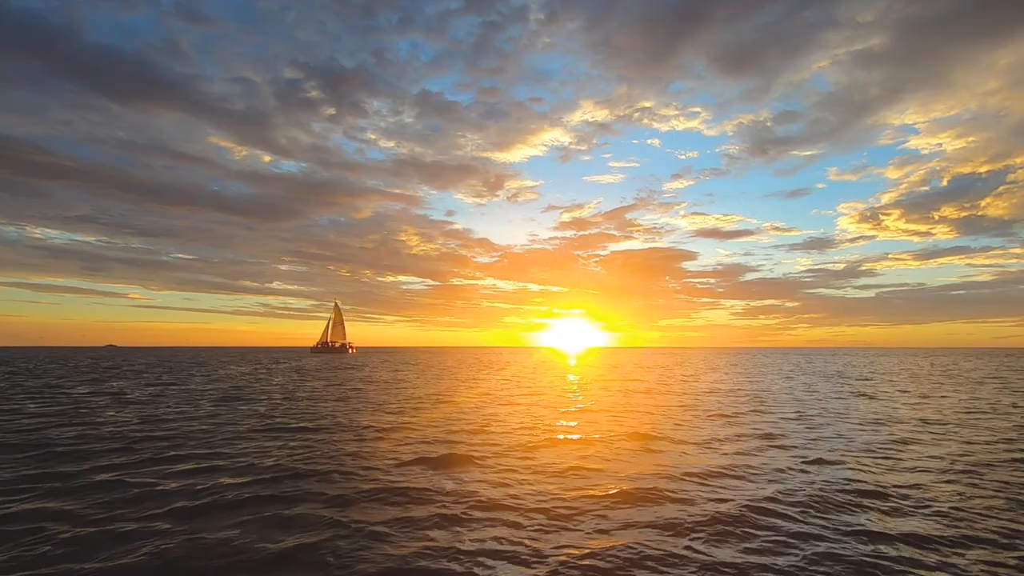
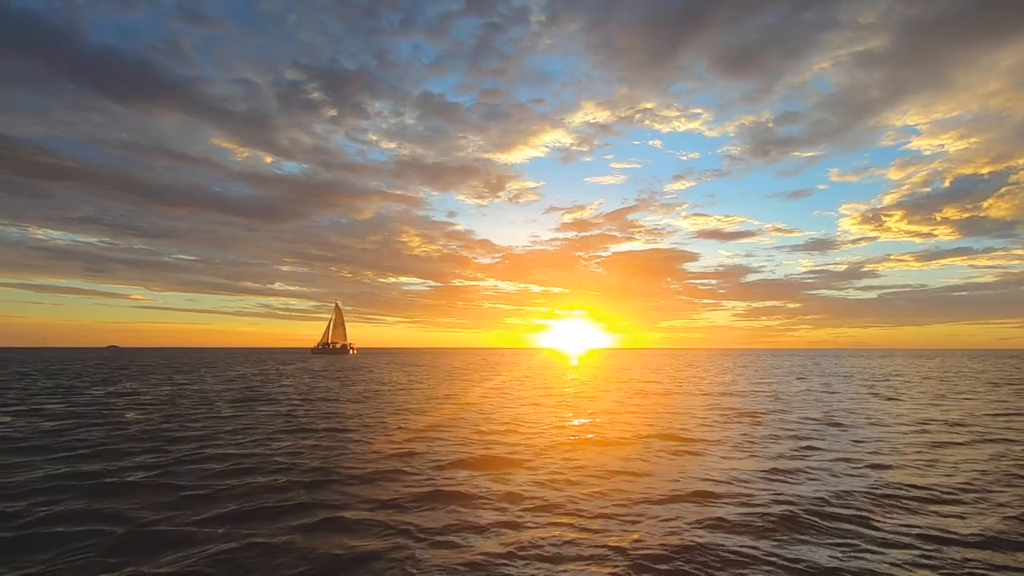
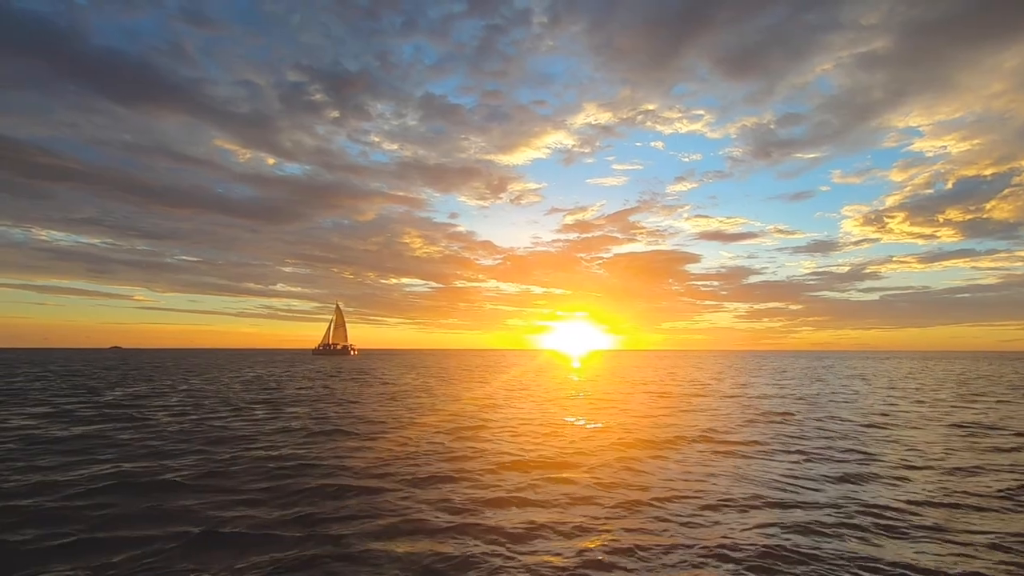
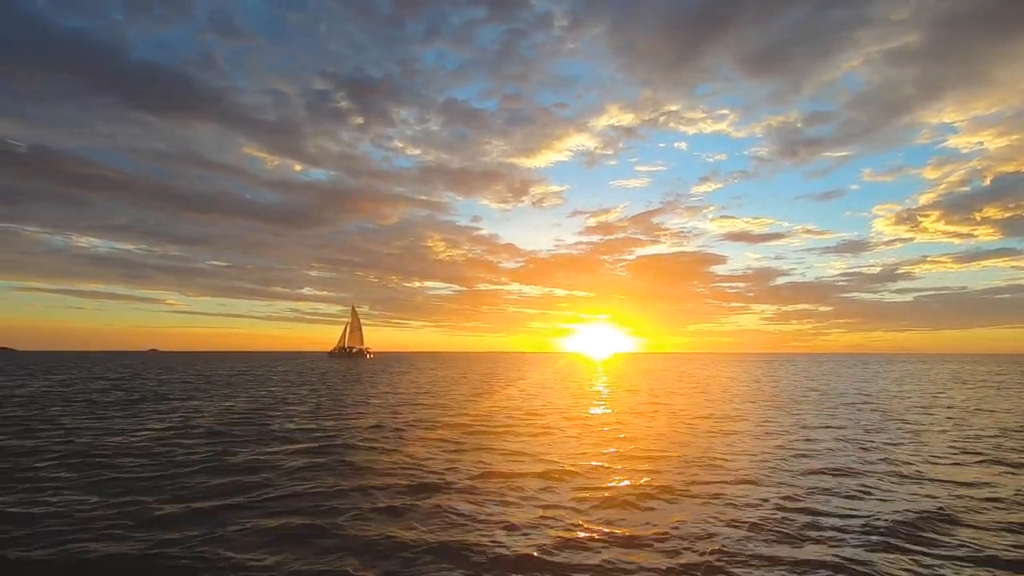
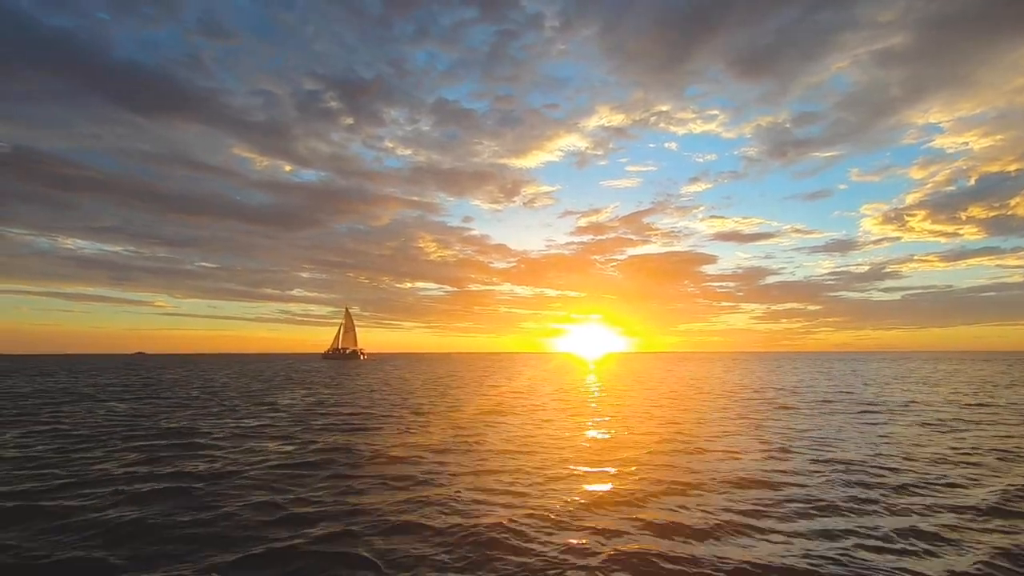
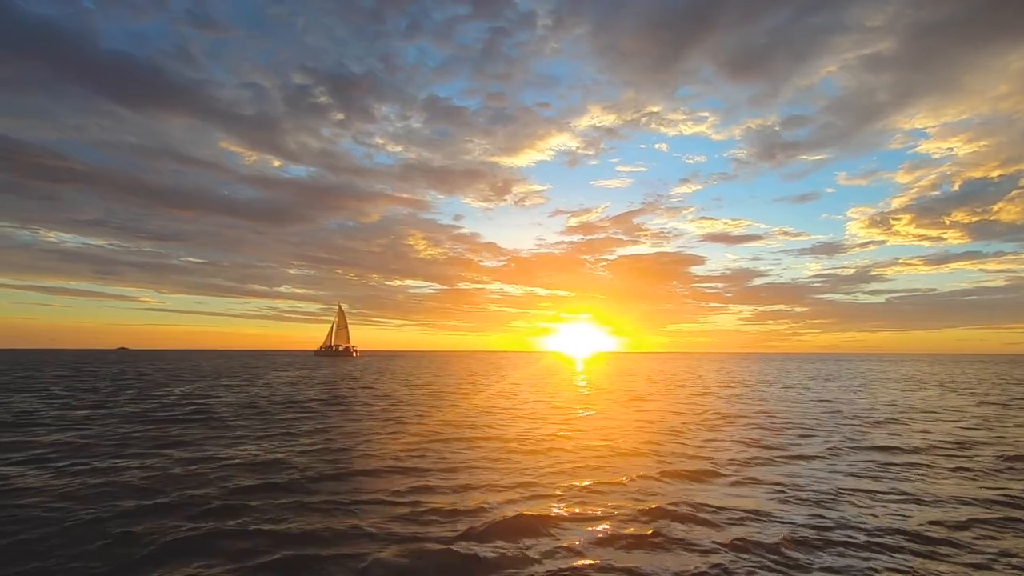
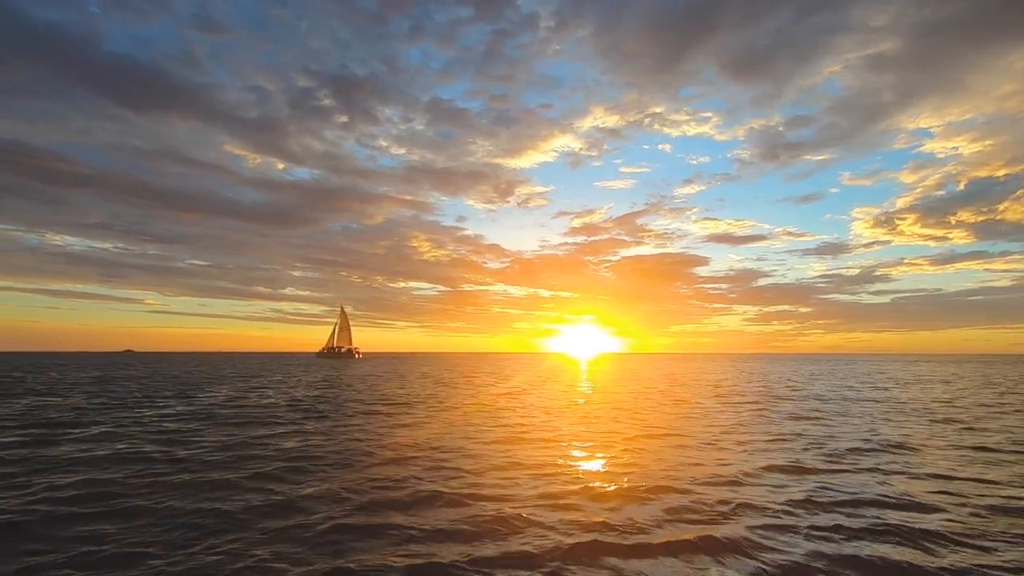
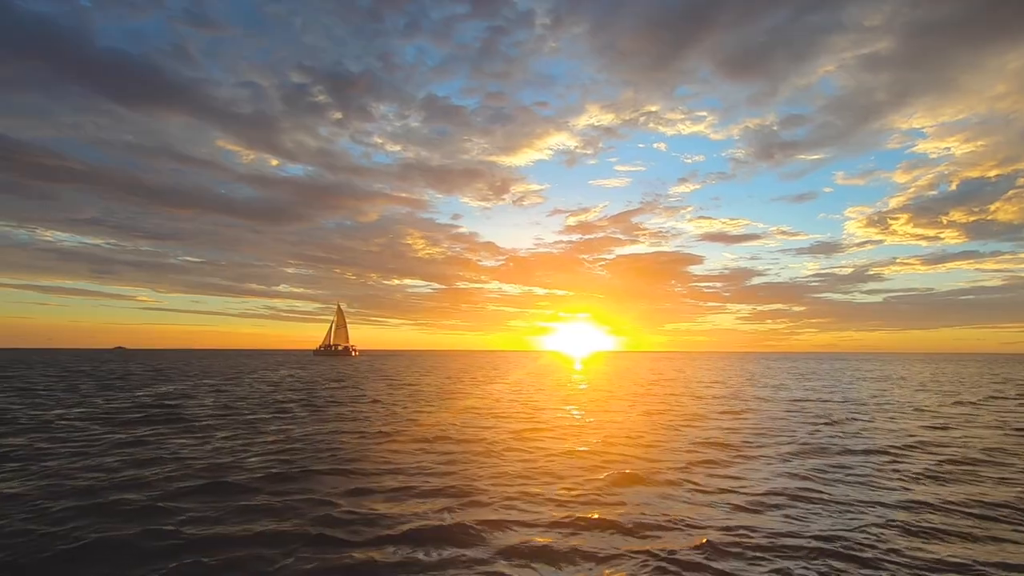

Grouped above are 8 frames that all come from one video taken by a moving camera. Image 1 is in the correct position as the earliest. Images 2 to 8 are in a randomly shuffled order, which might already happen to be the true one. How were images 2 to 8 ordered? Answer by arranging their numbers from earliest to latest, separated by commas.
2, 3, 8, 6, 7, 5, 4
